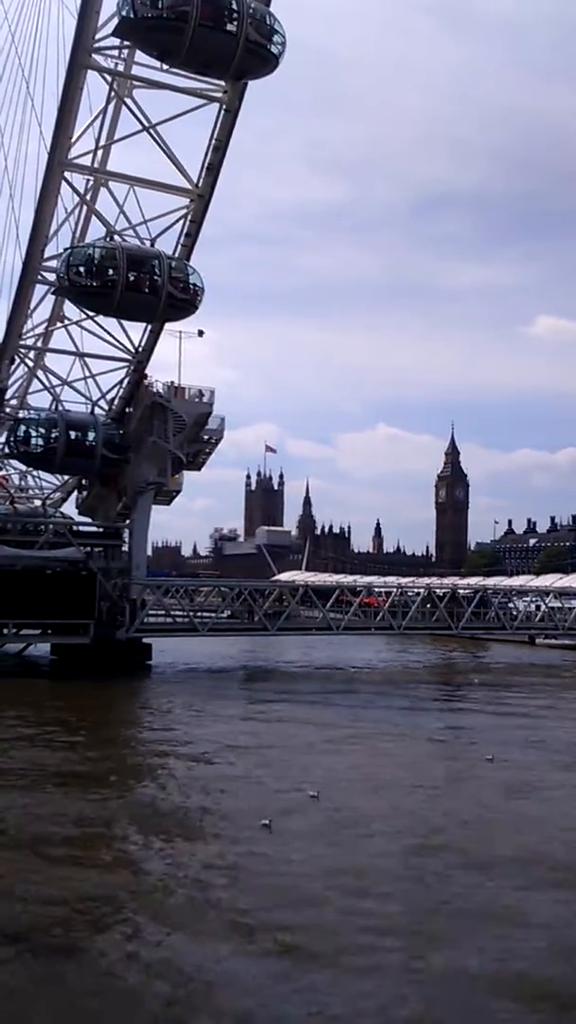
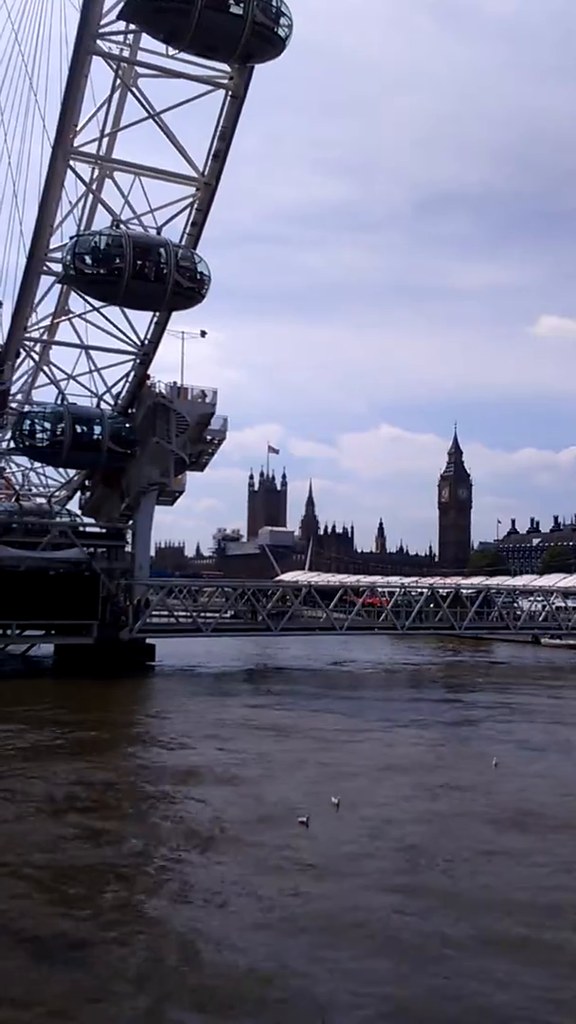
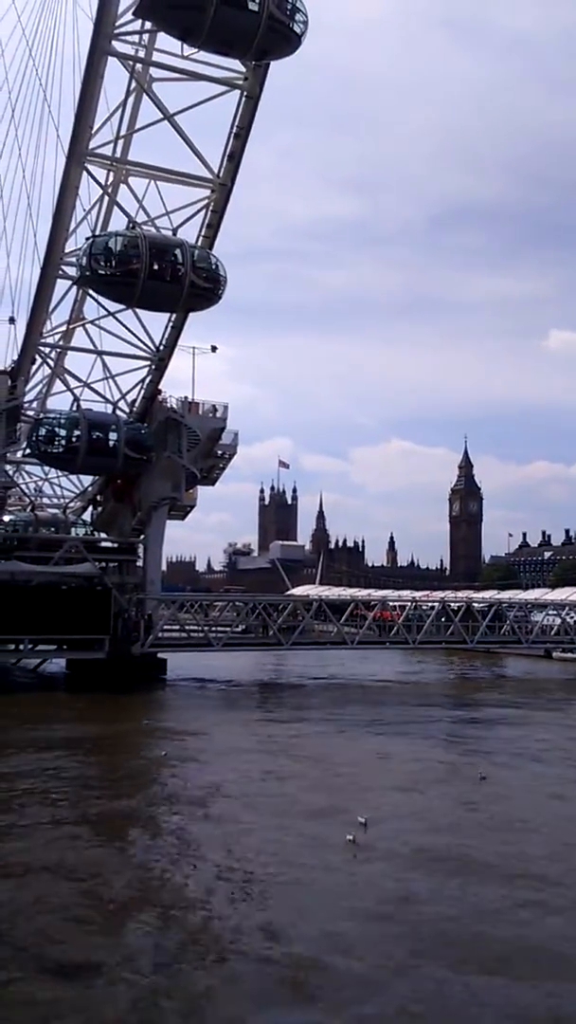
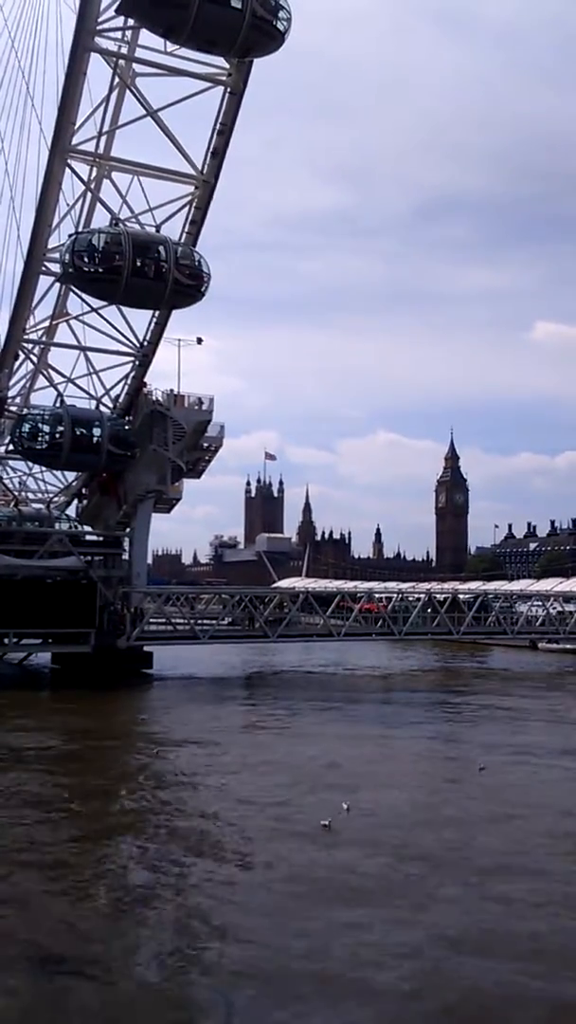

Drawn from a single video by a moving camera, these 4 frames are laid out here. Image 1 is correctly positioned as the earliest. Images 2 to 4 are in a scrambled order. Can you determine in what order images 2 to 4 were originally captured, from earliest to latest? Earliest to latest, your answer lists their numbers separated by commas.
2, 4, 3
